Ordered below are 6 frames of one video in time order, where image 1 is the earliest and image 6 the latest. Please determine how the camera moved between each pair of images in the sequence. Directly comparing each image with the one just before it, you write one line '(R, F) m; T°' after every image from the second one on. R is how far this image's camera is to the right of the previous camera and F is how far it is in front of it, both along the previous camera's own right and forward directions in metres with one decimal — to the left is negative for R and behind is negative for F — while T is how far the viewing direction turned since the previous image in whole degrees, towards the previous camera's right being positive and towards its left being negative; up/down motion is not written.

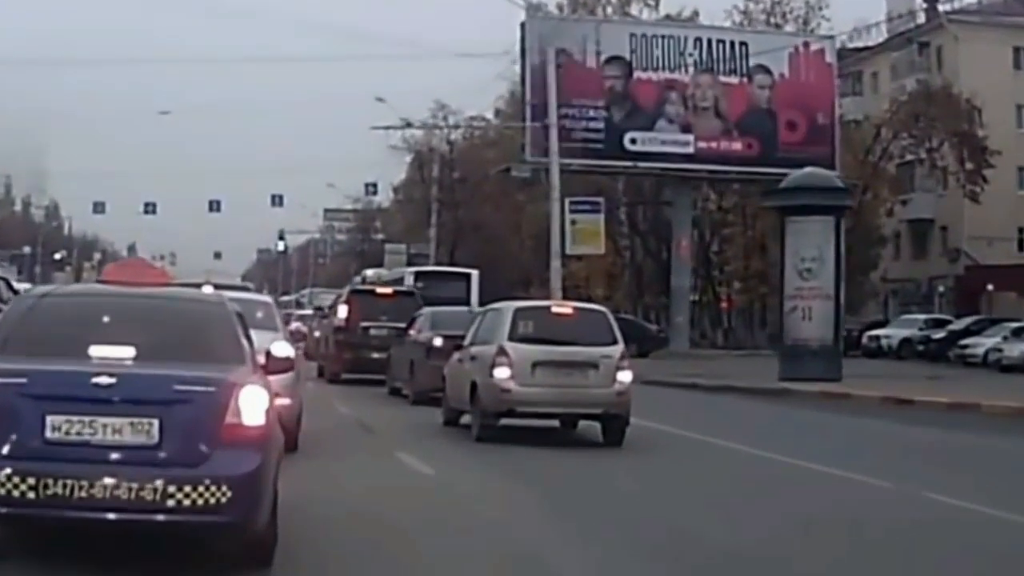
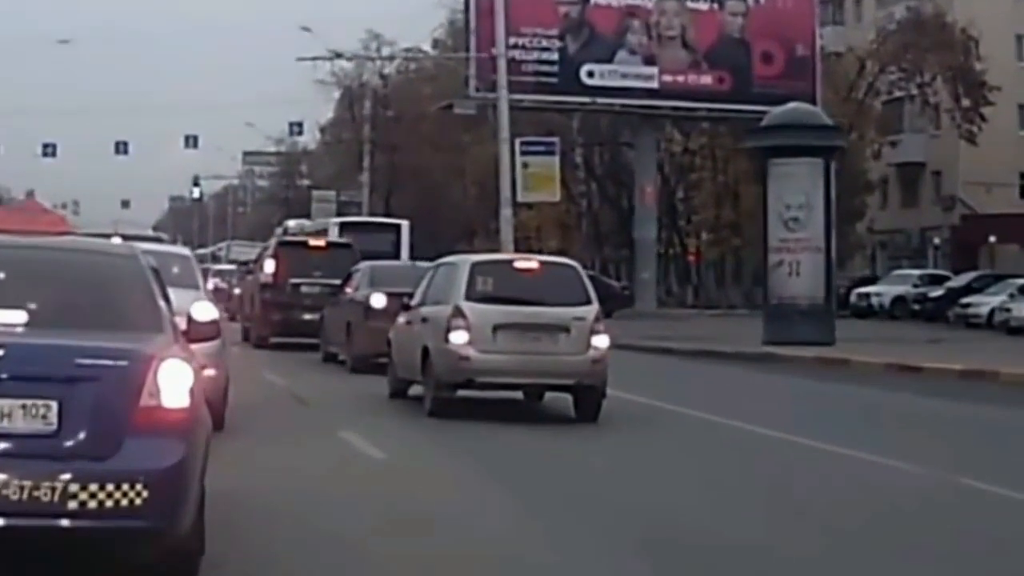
(-0.4, +2.4) m; +2°
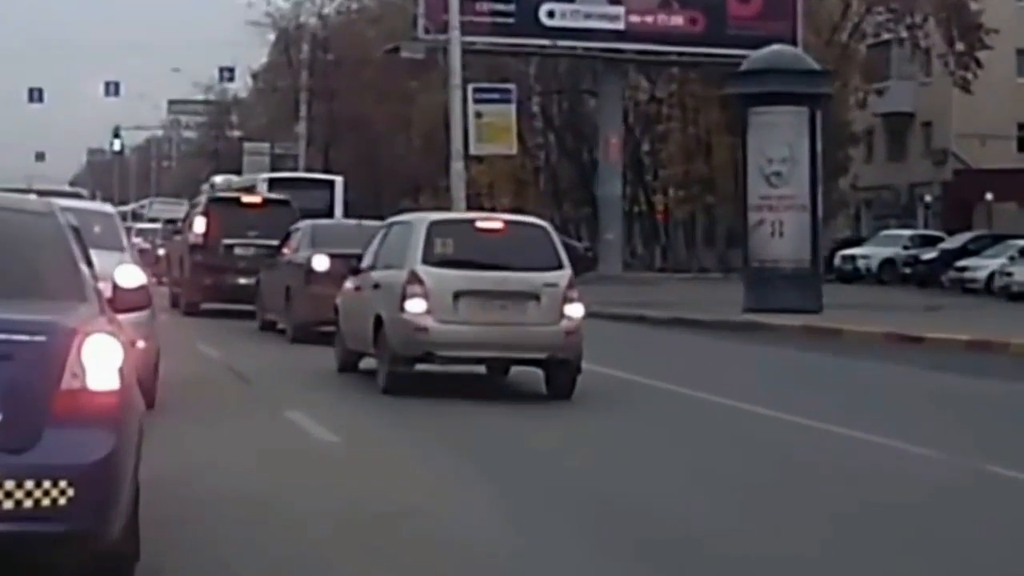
(-0.3, +1.7) m; +2°
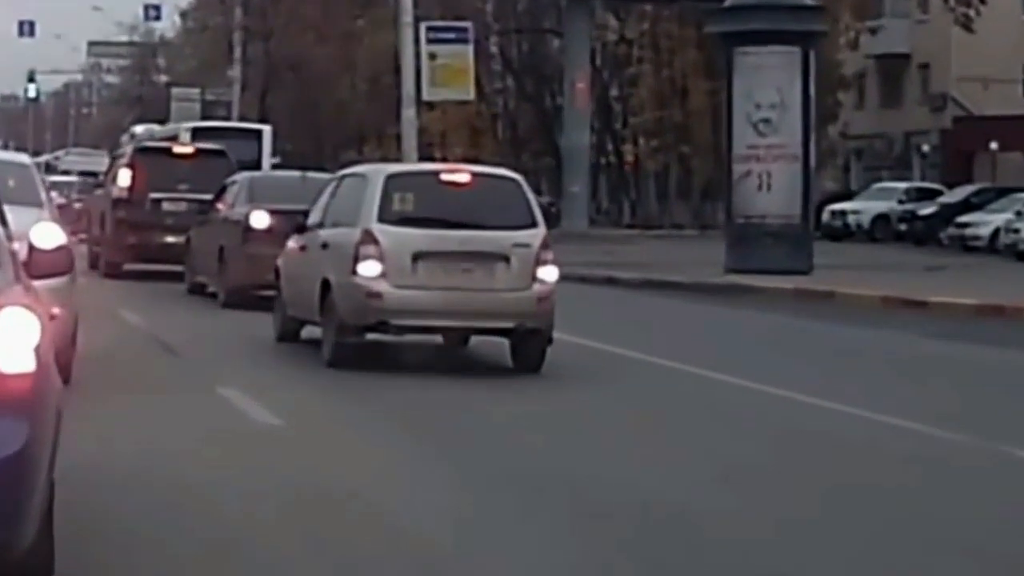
(-0.2, +1.7) m; +2°
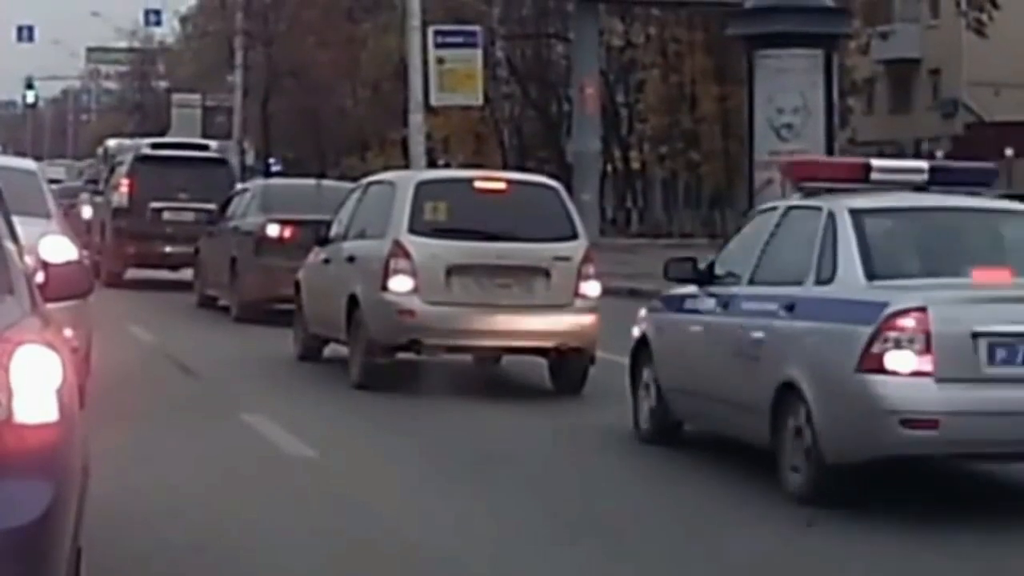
(-0.4, +0.2) m; +1°
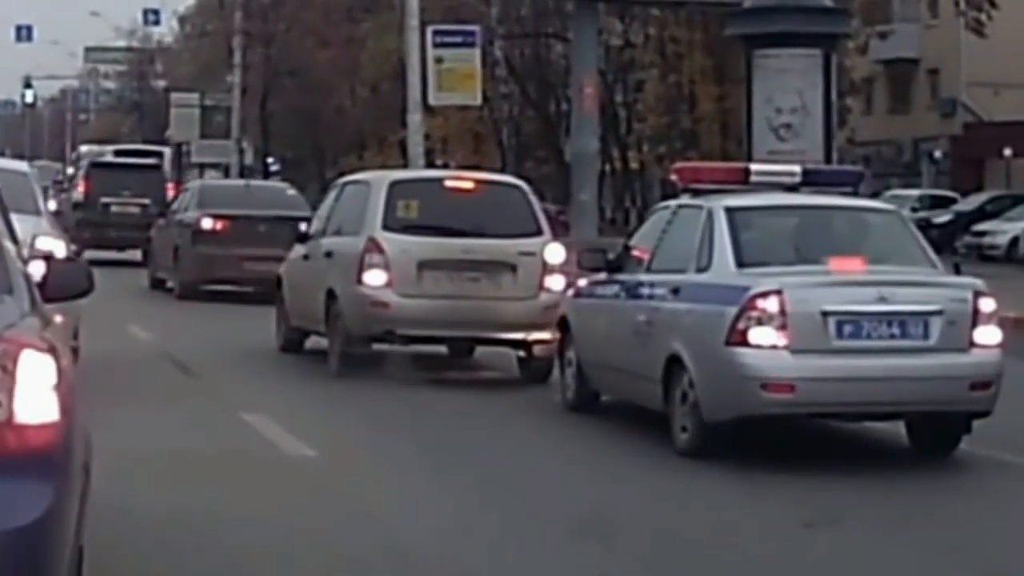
(0.0, 0.0) m; 0°
